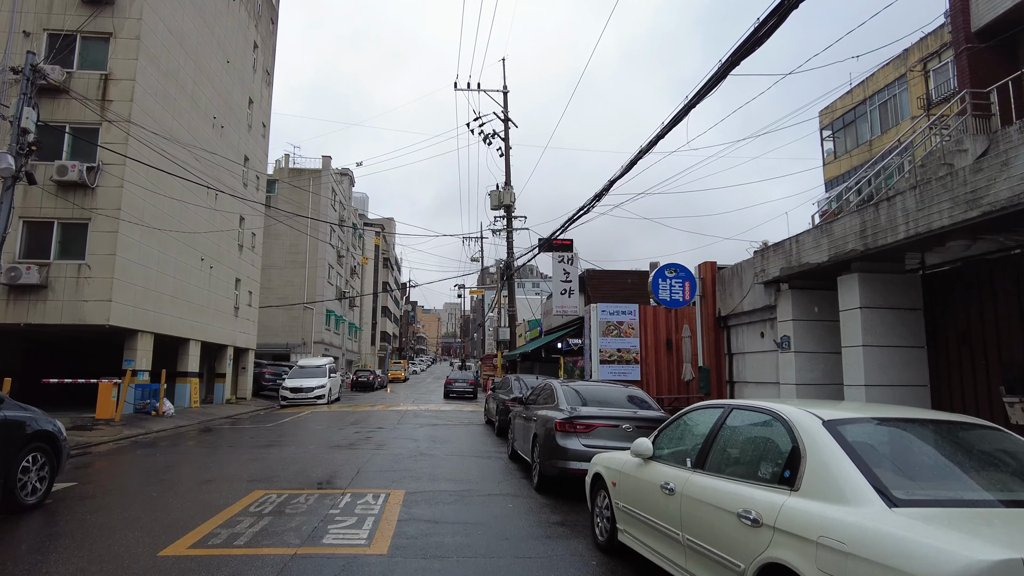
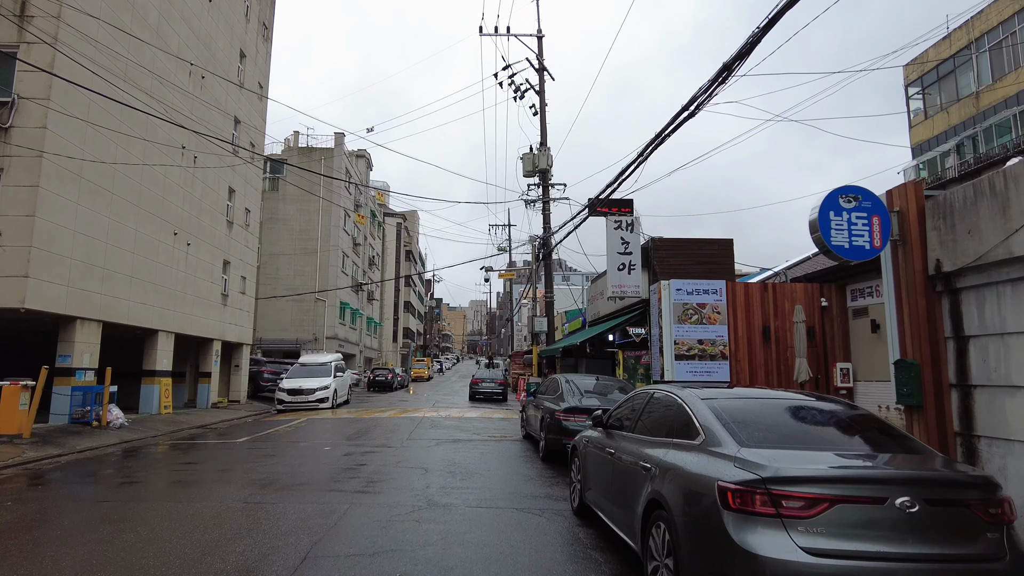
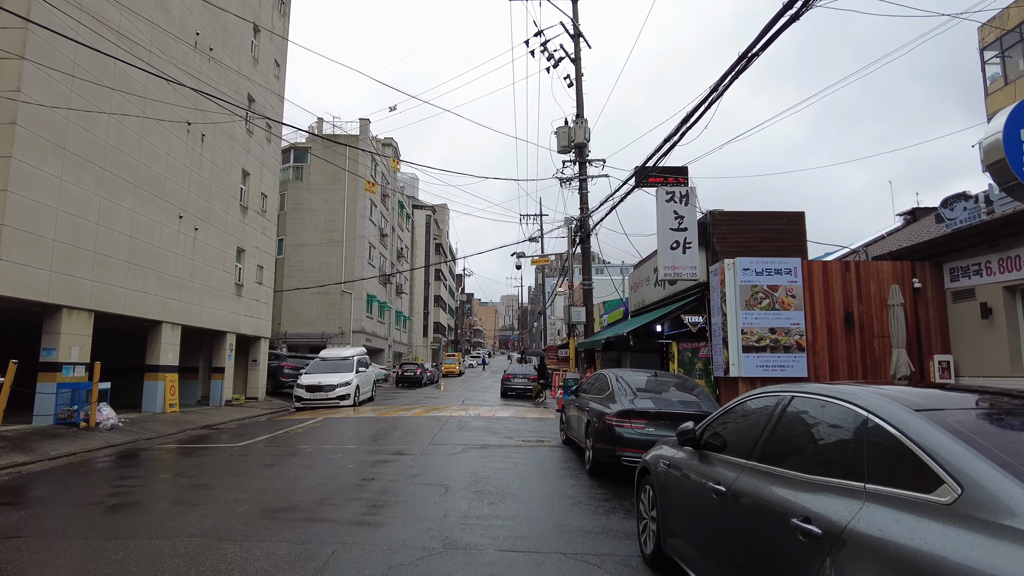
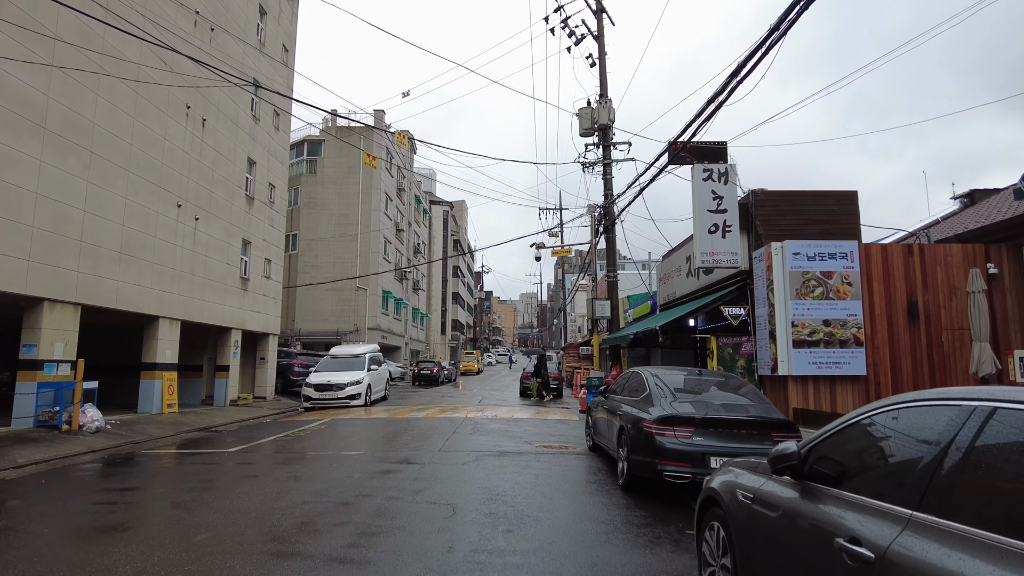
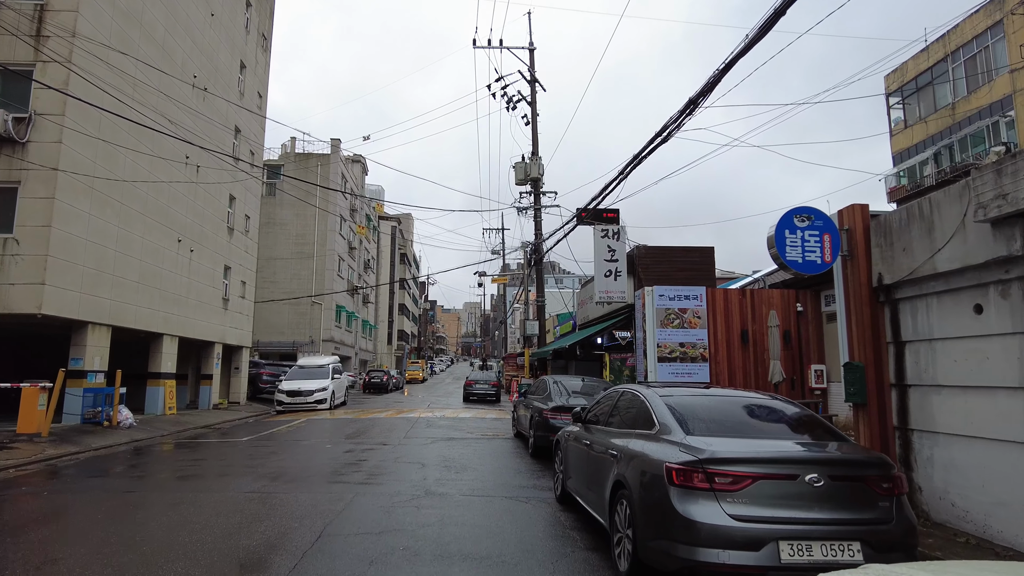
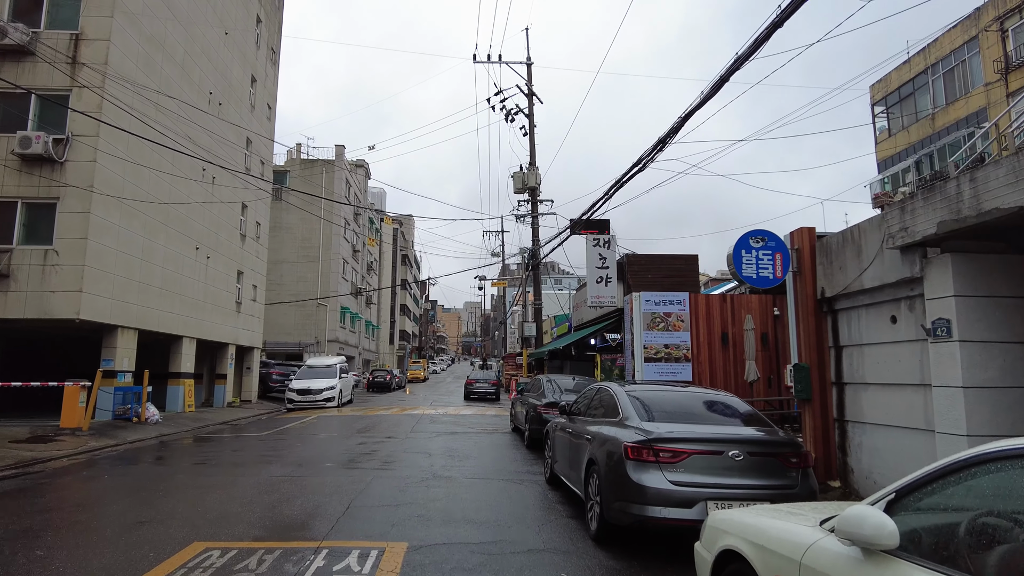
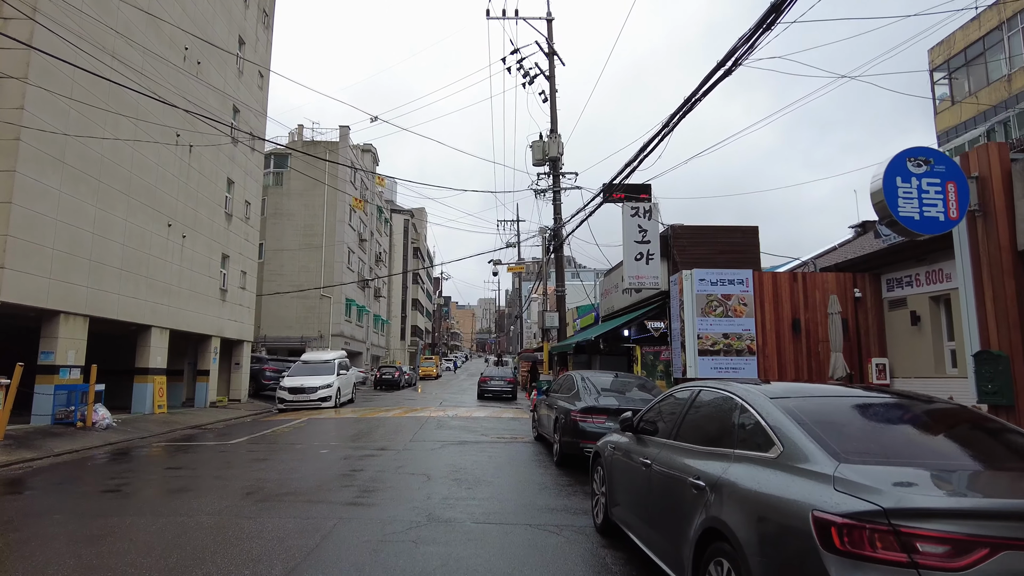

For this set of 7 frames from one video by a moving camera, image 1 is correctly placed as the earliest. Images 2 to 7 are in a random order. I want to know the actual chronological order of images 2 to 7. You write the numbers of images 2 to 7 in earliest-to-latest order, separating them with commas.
6, 5, 2, 7, 3, 4
